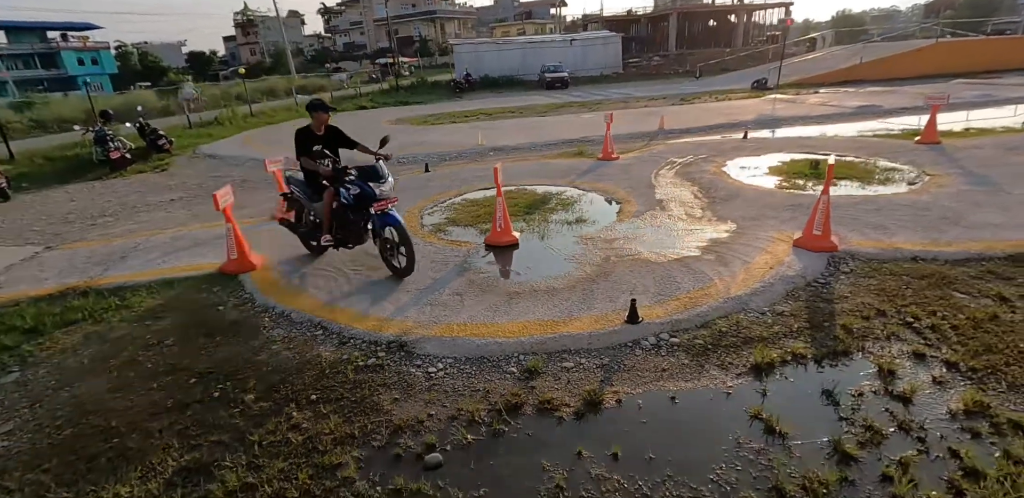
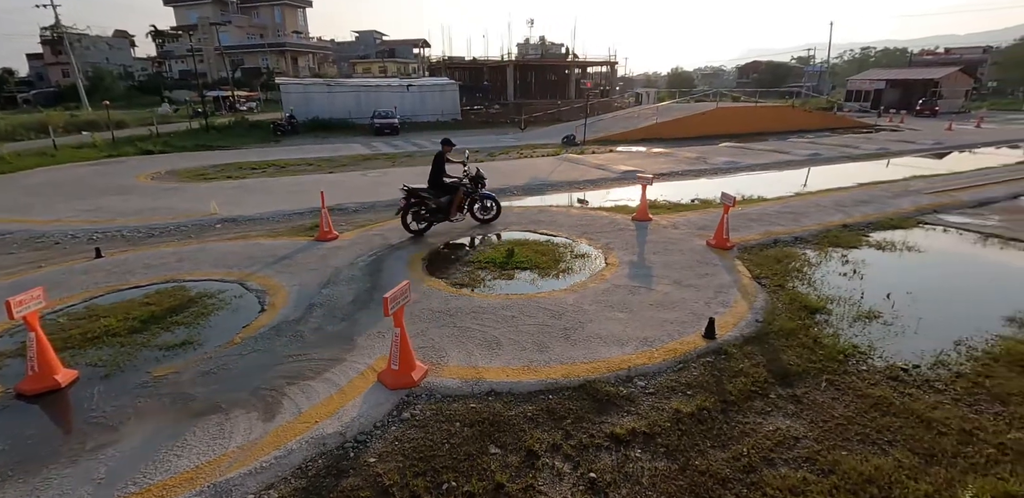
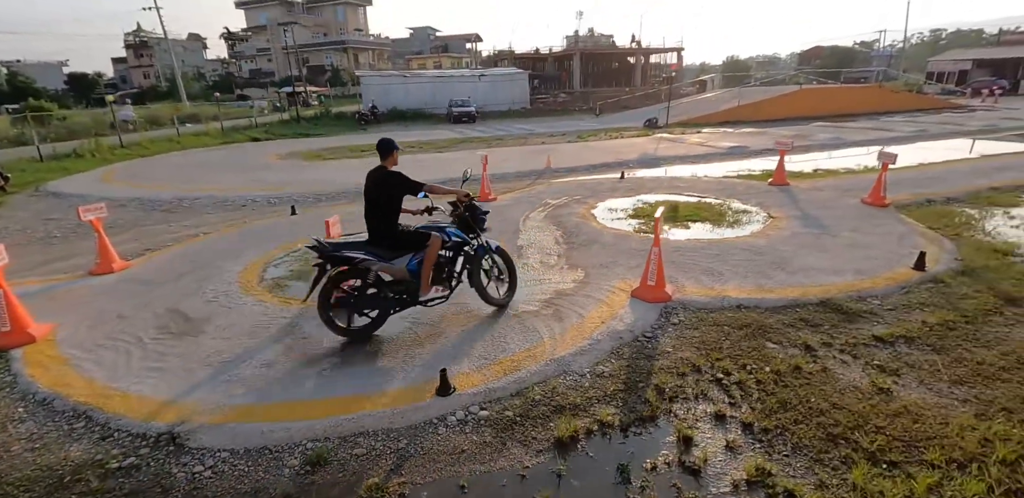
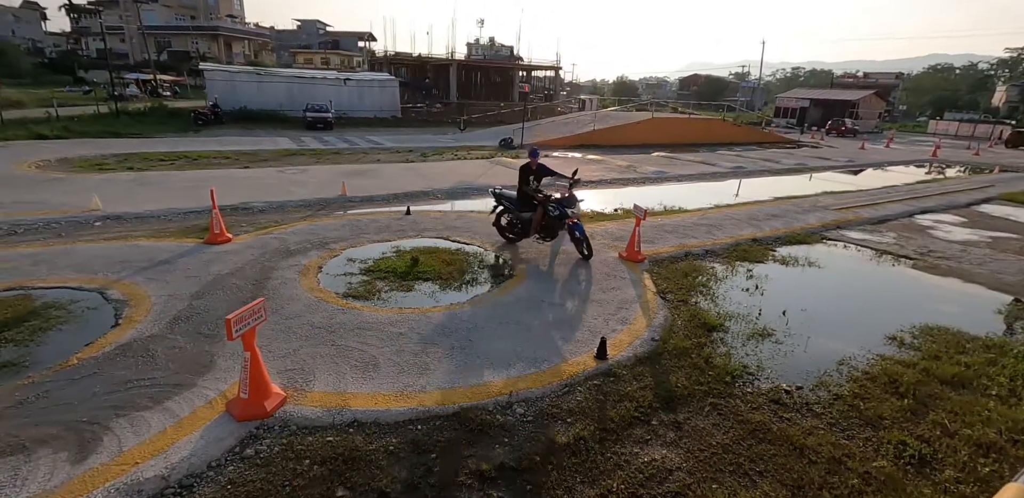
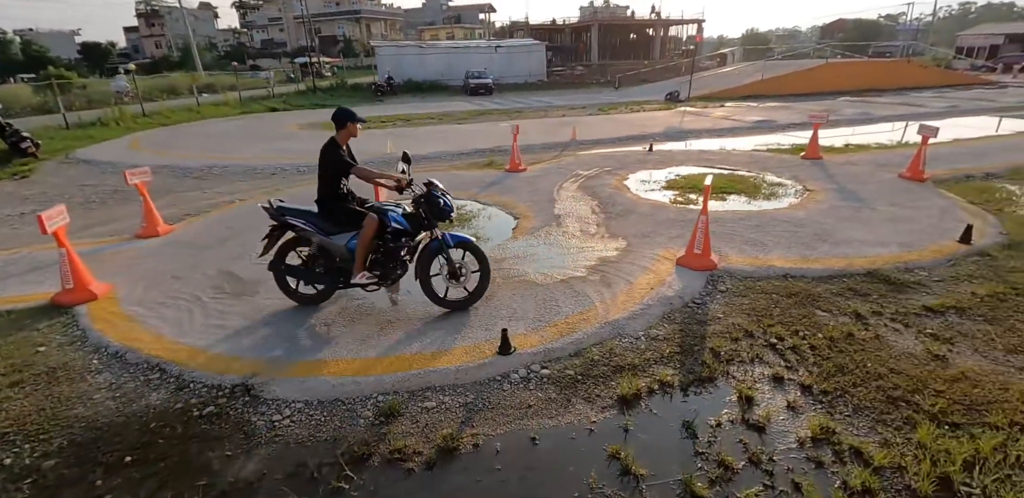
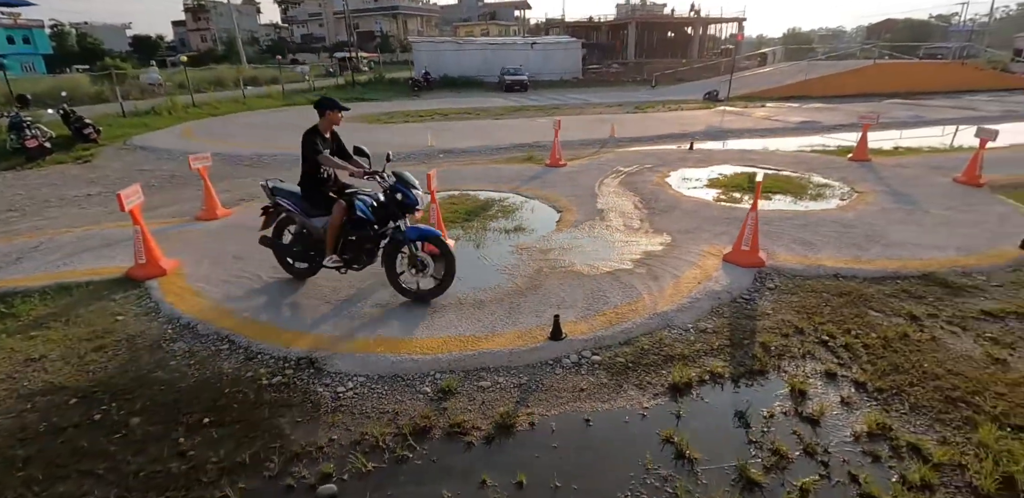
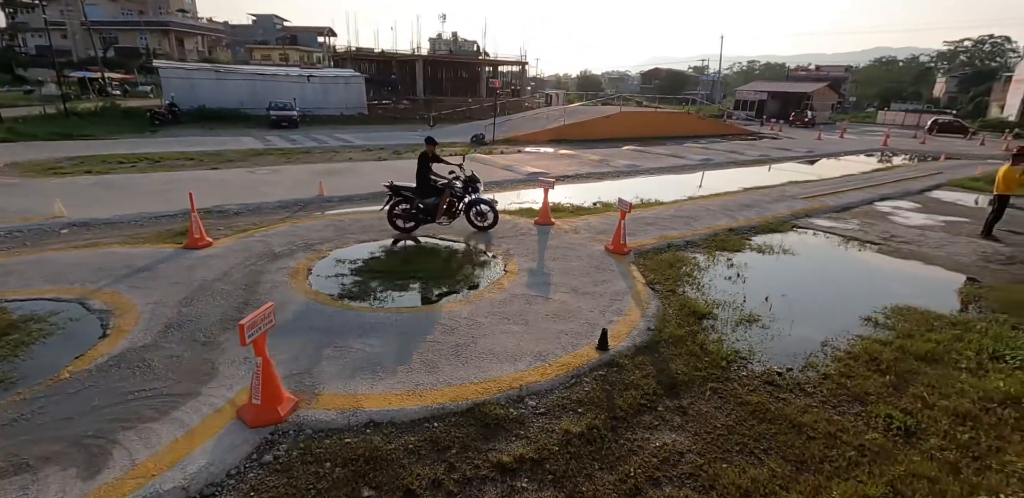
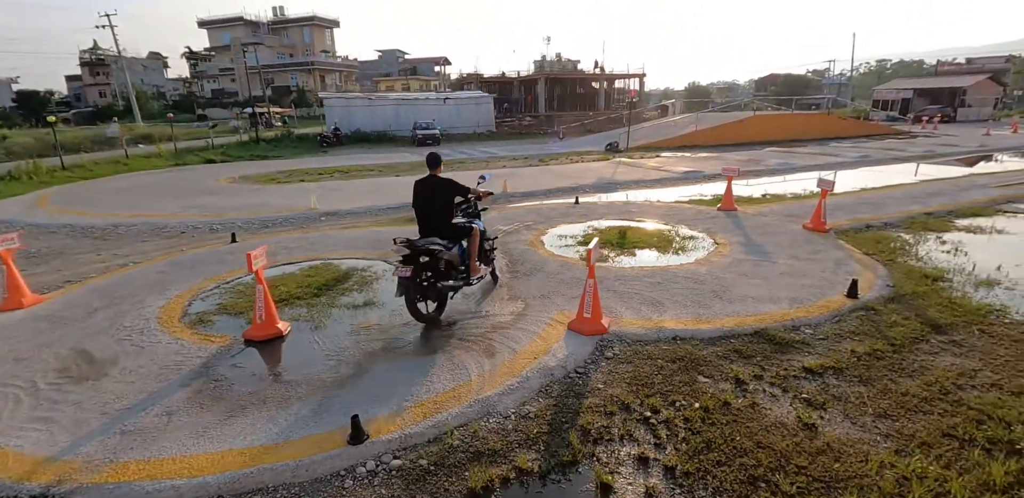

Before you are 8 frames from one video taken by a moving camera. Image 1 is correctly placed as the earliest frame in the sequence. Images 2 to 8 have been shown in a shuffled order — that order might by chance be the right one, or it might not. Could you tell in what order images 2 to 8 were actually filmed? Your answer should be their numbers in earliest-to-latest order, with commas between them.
6, 5, 3, 8, 2, 7, 4
